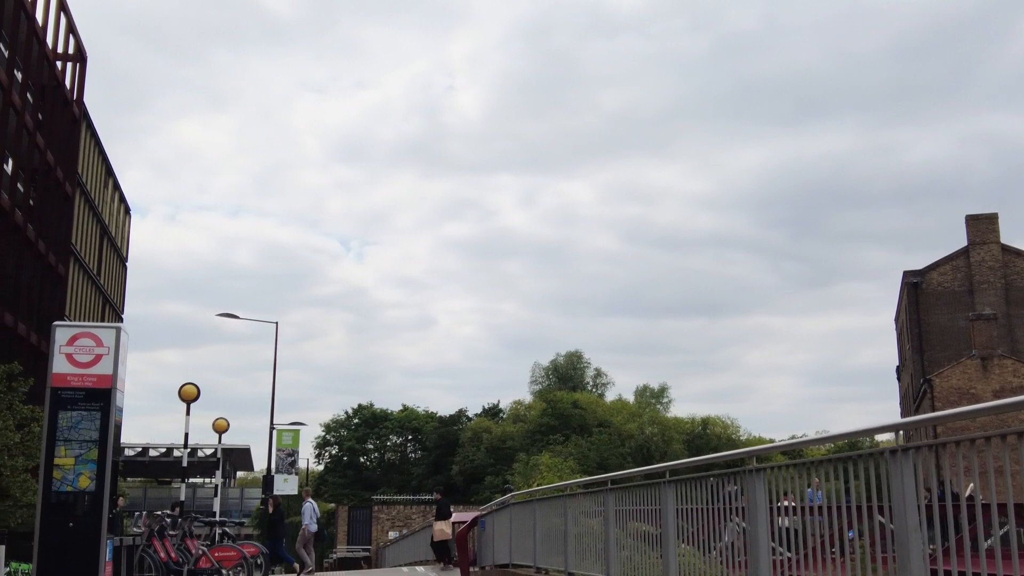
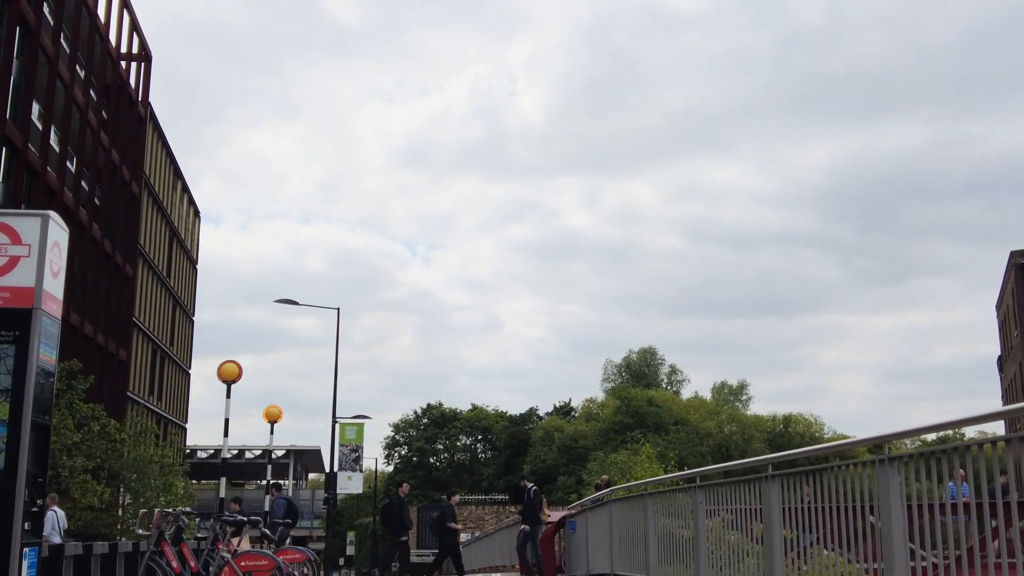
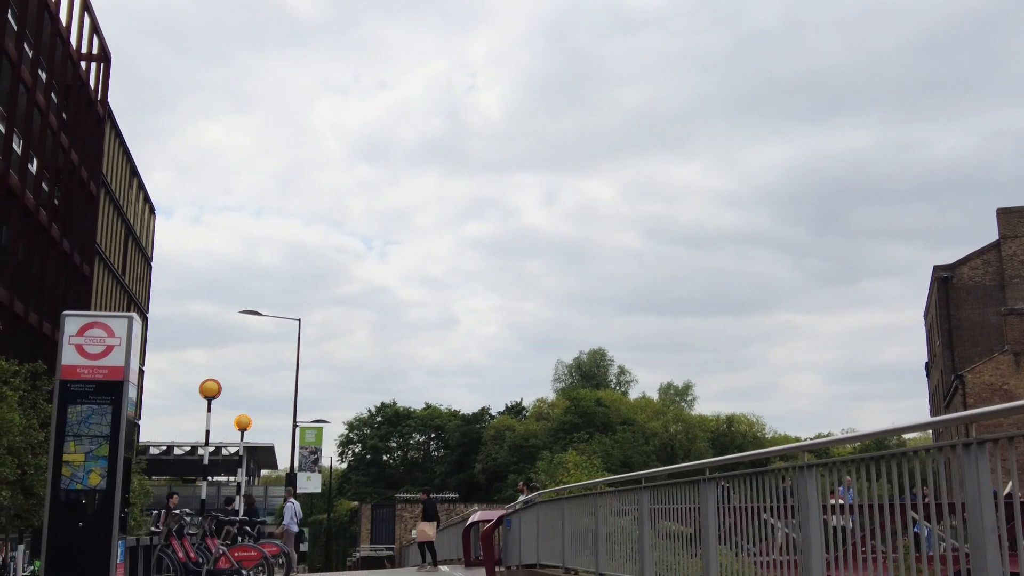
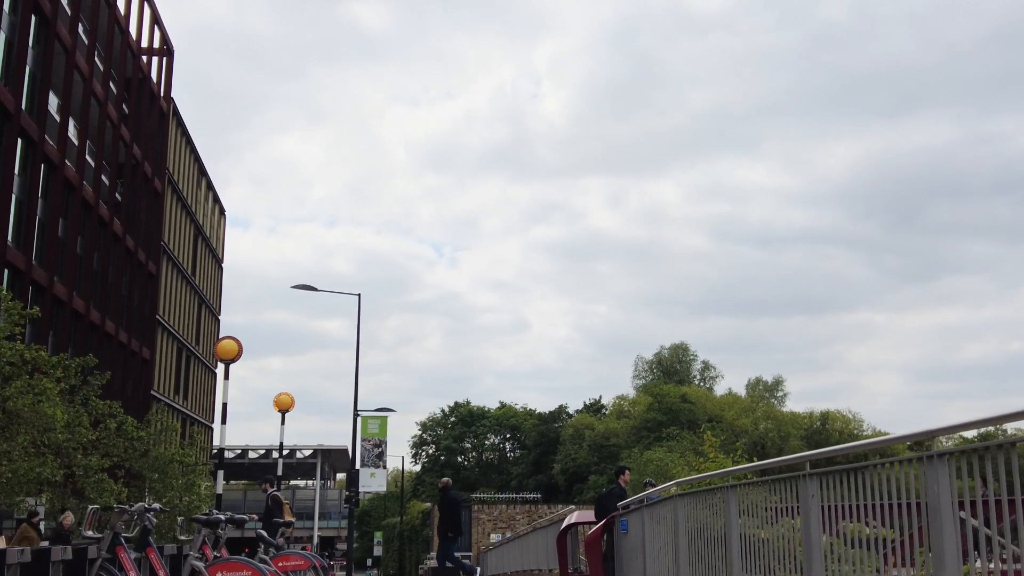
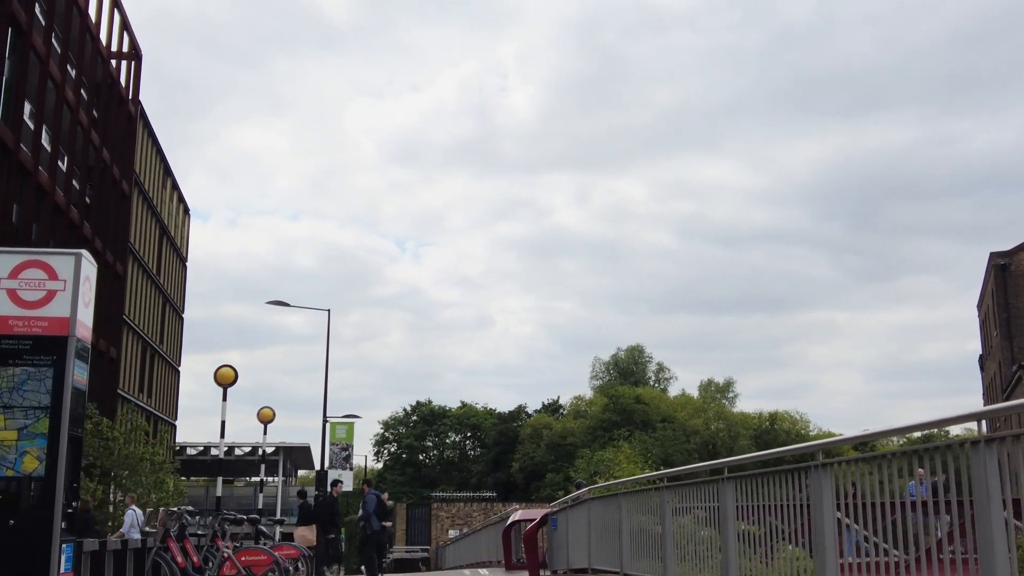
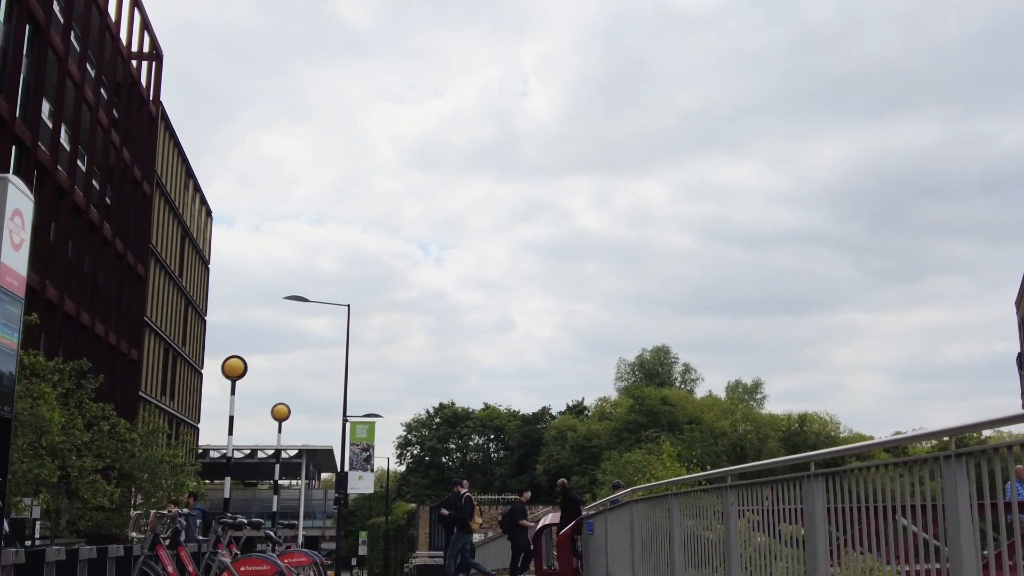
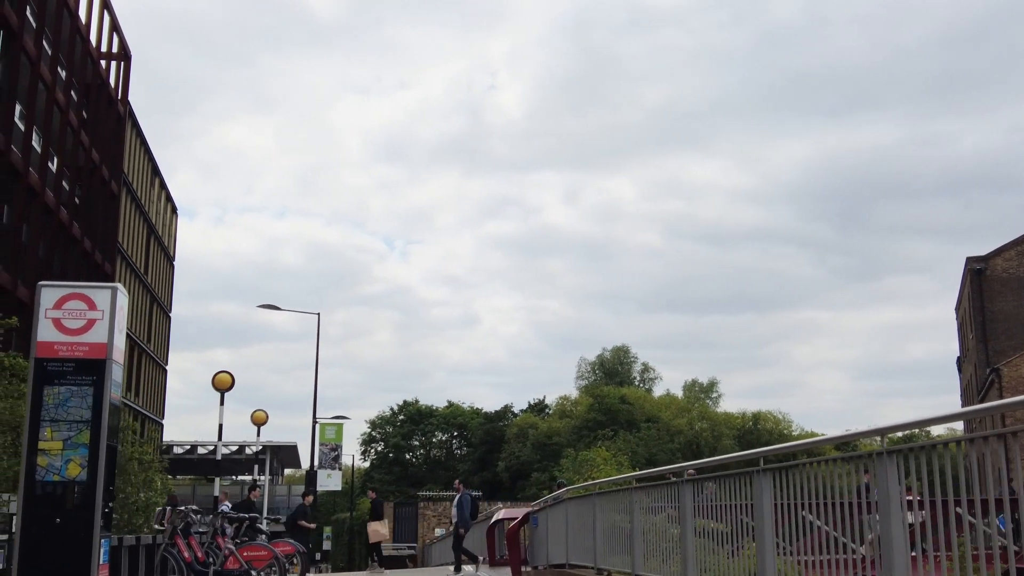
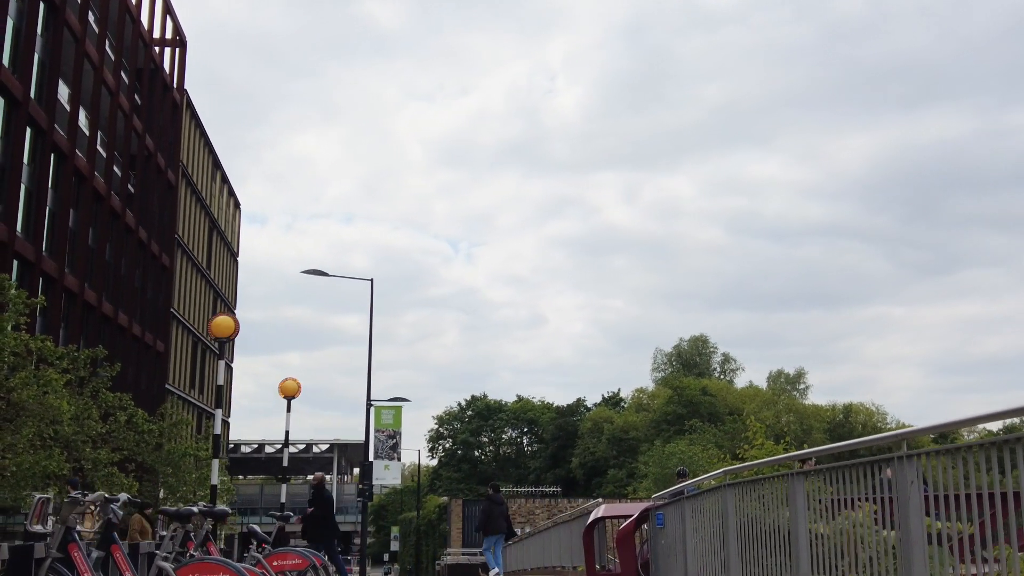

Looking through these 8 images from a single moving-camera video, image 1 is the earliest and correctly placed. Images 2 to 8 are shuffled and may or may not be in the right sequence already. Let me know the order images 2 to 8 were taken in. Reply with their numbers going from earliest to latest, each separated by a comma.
3, 7, 5, 2, 6, 4, 8
